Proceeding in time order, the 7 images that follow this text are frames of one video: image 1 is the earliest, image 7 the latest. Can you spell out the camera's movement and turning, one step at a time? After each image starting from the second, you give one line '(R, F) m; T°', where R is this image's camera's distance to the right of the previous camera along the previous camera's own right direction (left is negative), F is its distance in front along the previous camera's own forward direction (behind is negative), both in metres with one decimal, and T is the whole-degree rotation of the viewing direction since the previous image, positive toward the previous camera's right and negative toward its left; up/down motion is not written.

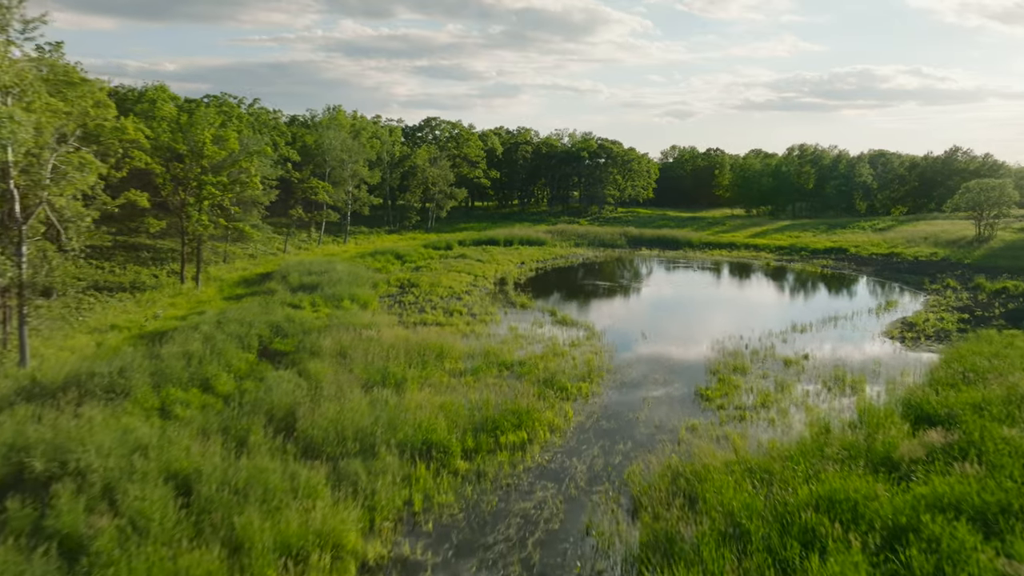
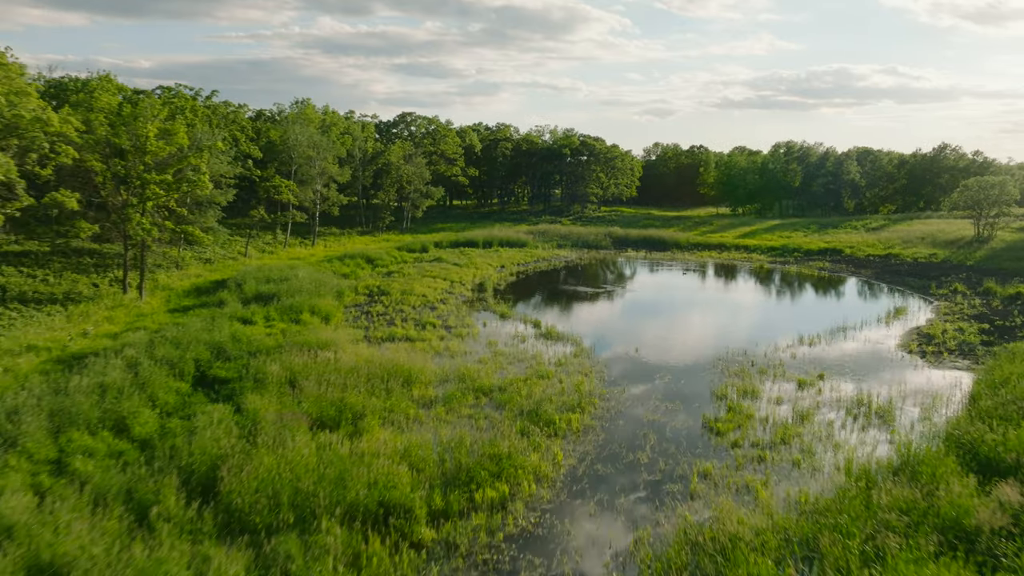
(0.0, +2.1) m; +1°
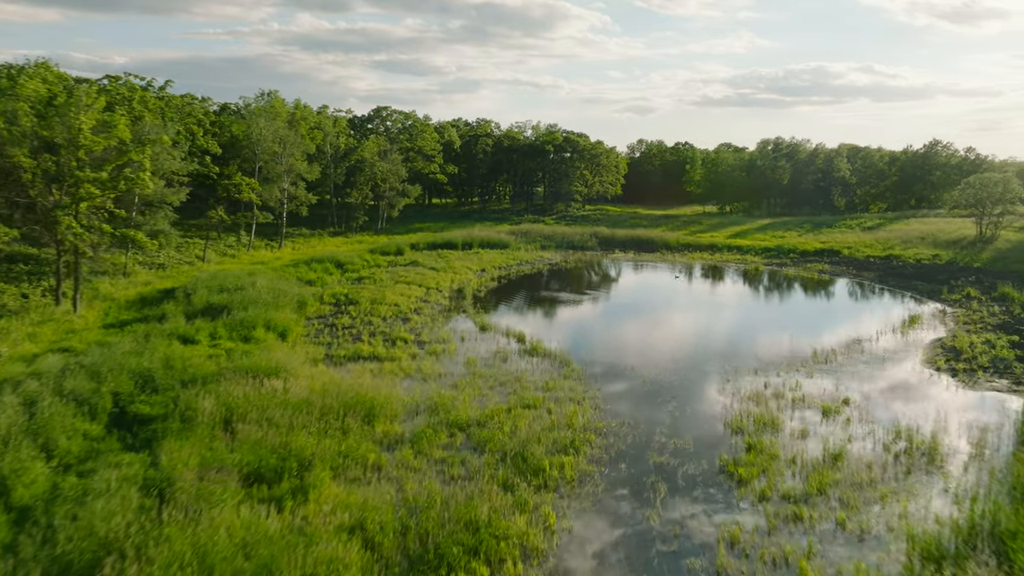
(0.0, +2.1) m; +1°
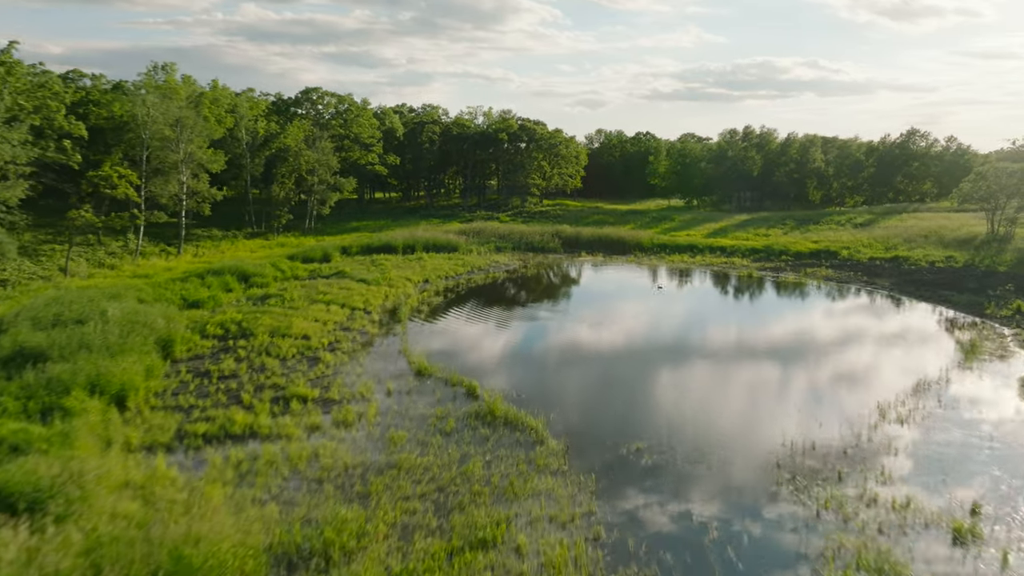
(+0.1, +5.4) m; +3°
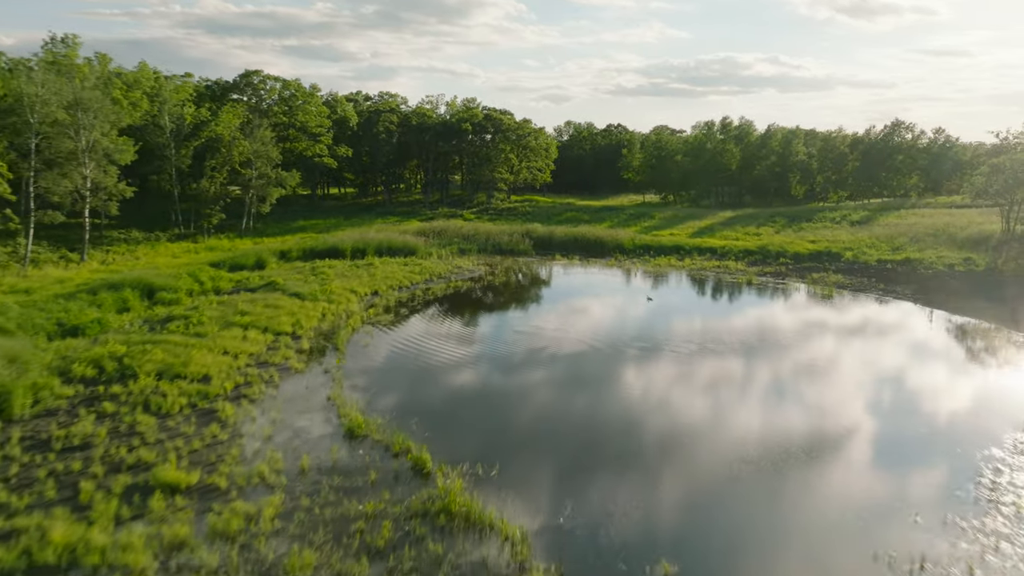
(0.0, +3.8) m; +2°
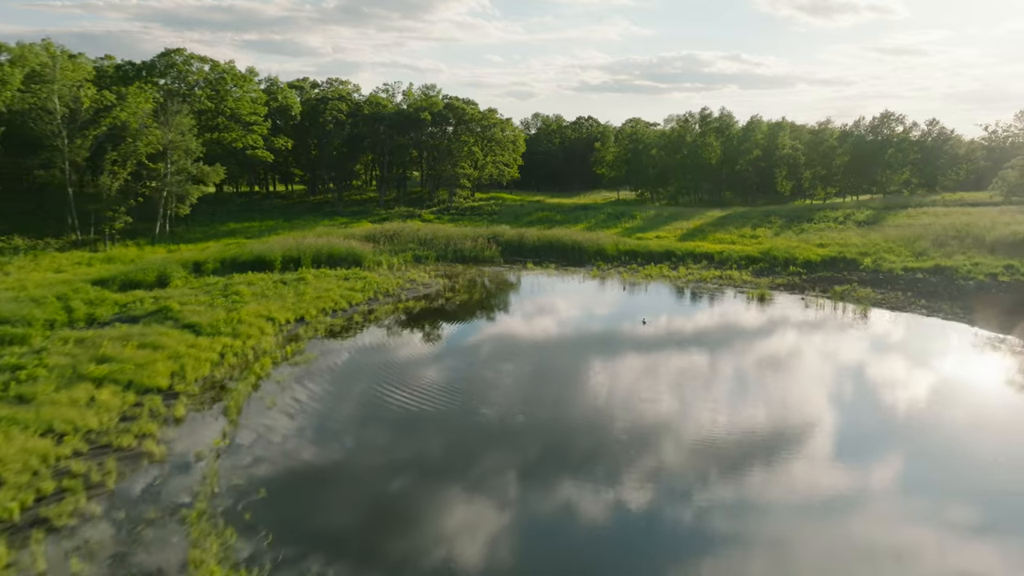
(0.0, +4.4) m; +2°
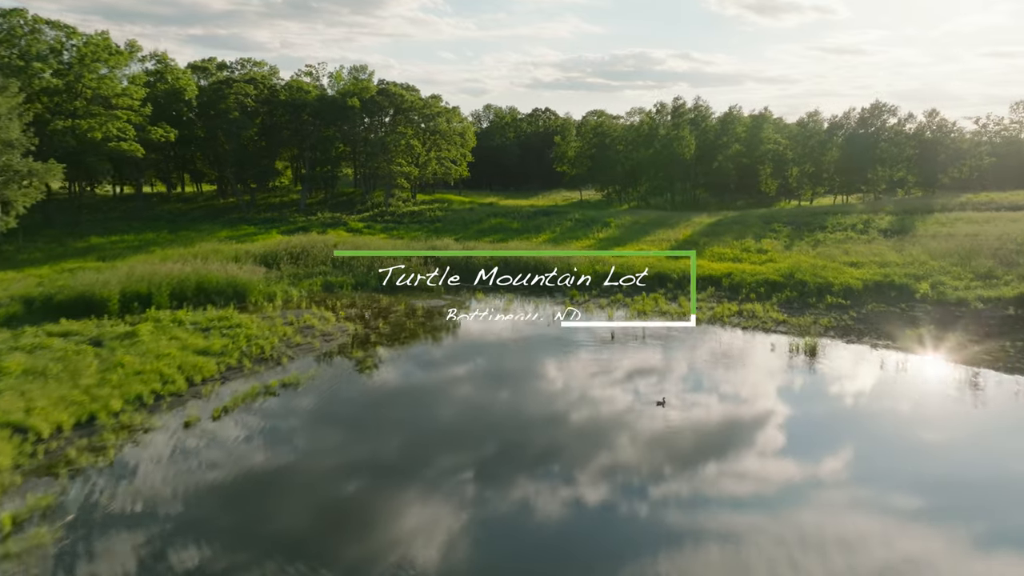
(+0.3, +6.5) m; +3°
